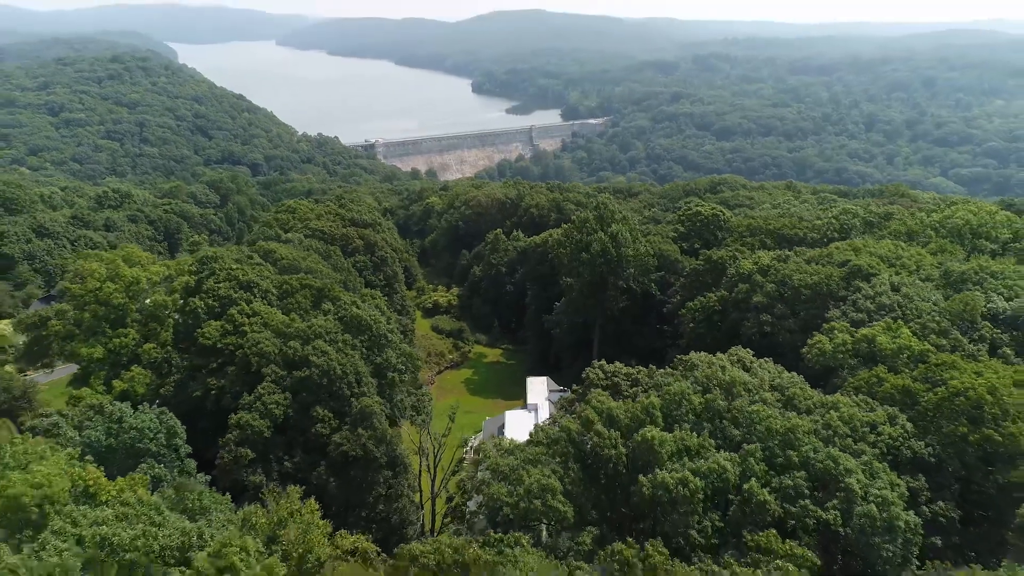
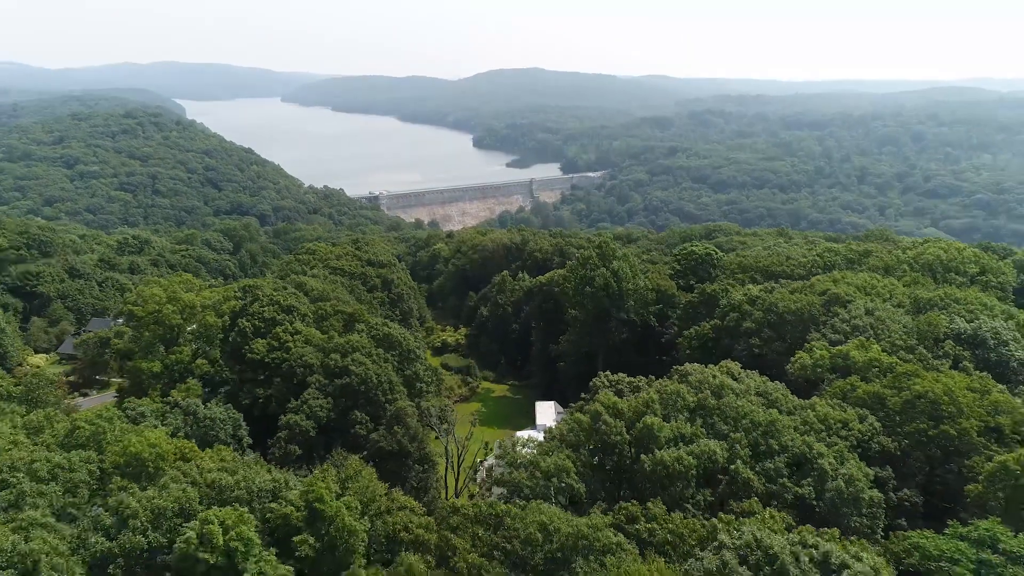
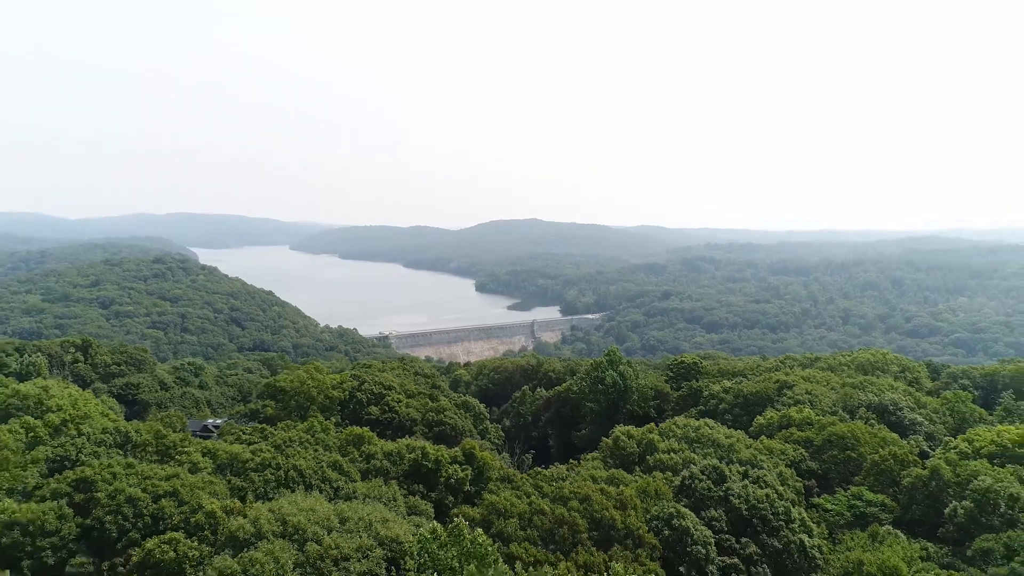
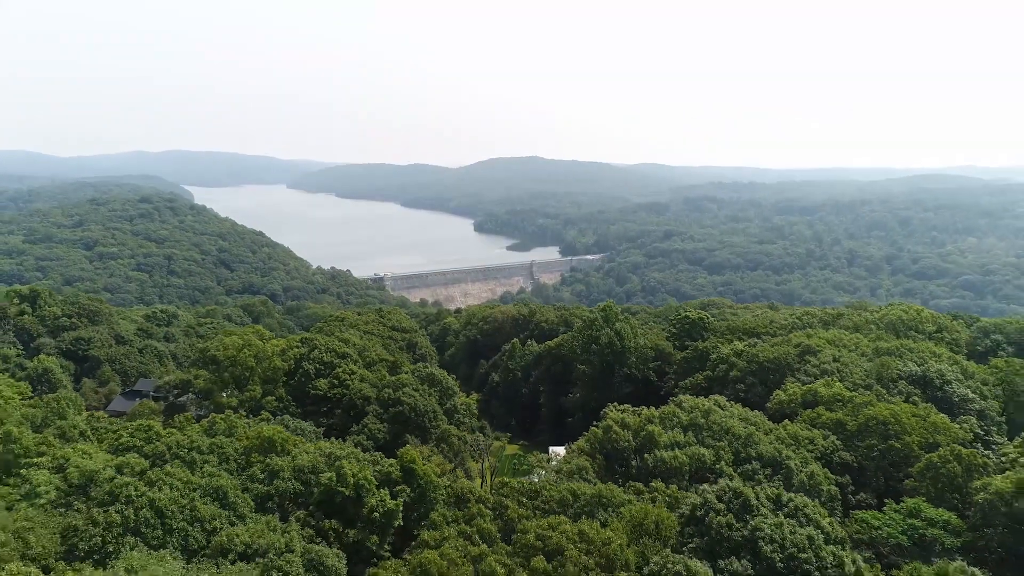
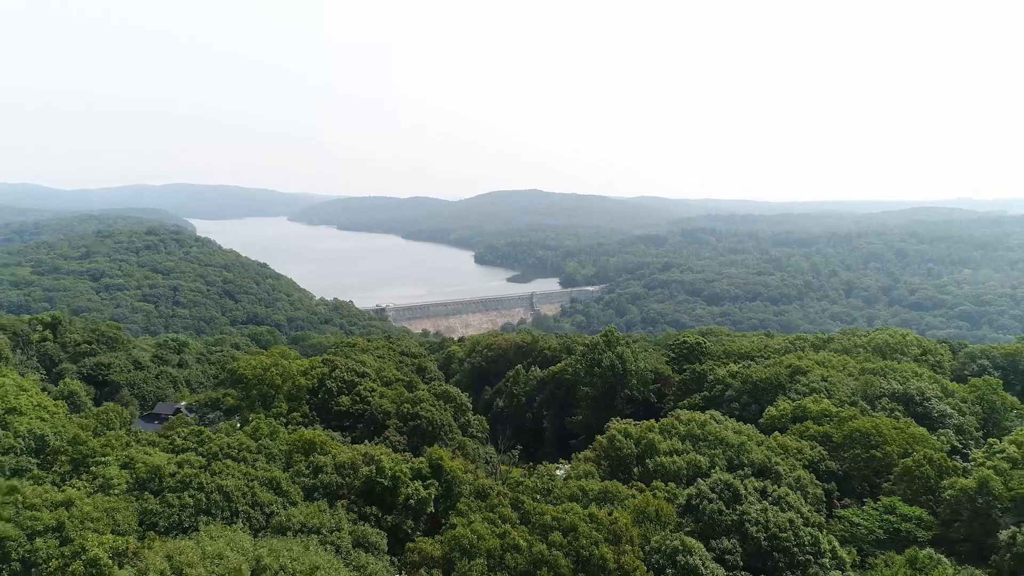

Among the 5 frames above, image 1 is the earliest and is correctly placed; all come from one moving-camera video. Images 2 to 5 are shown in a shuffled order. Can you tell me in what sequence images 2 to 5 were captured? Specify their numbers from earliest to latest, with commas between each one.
2, 4, 5, 3
